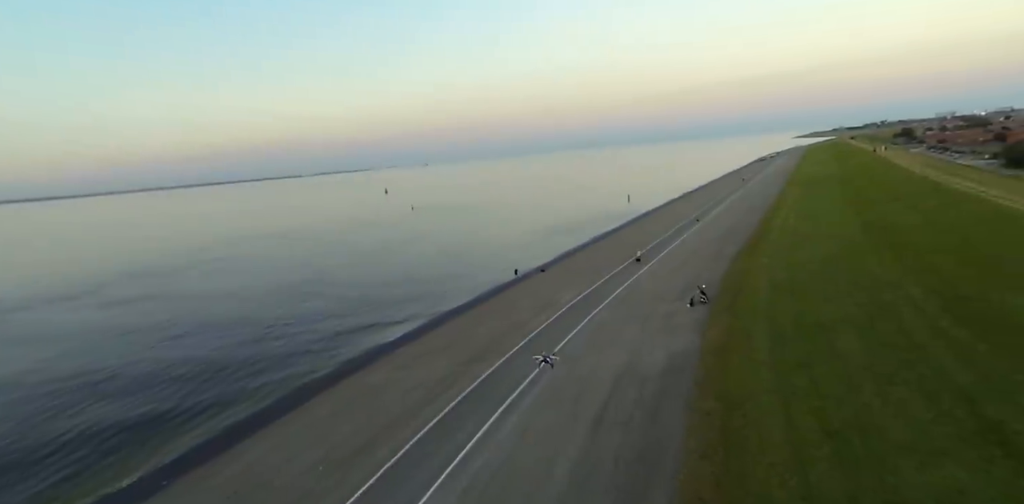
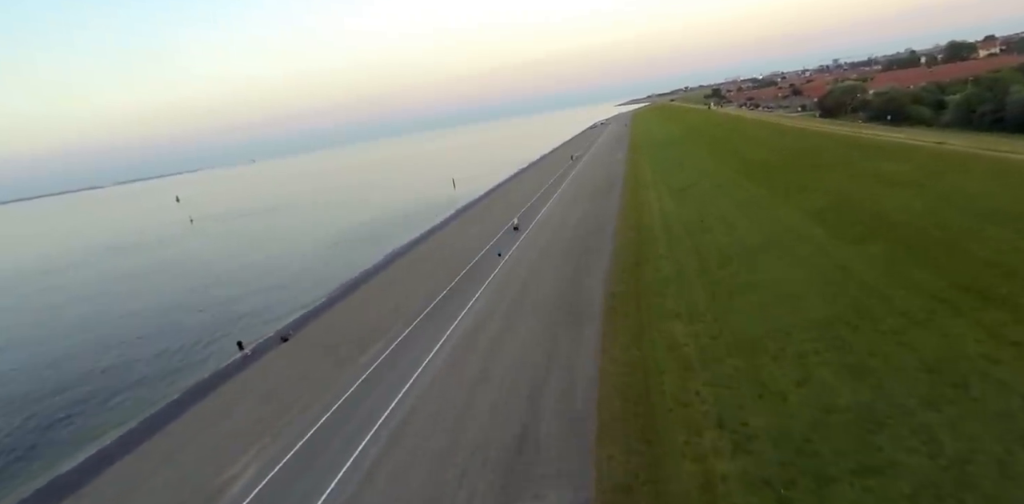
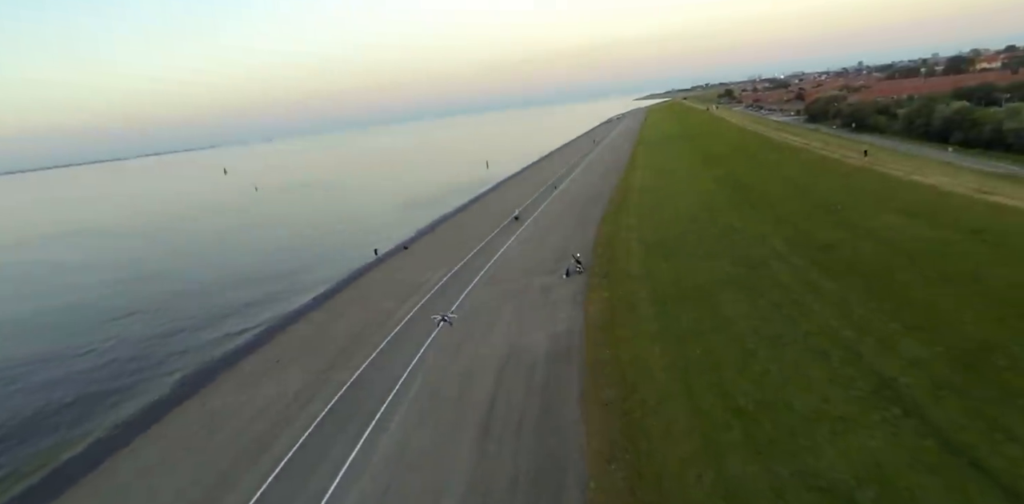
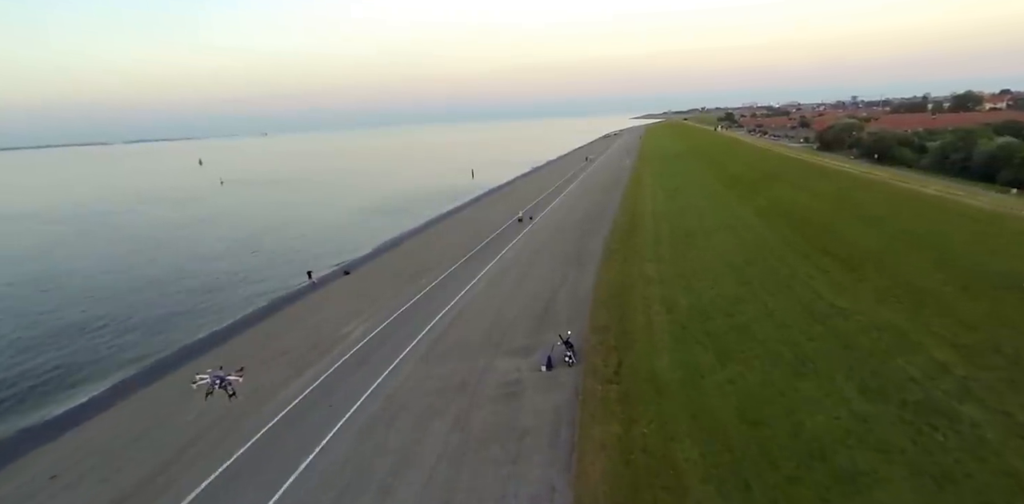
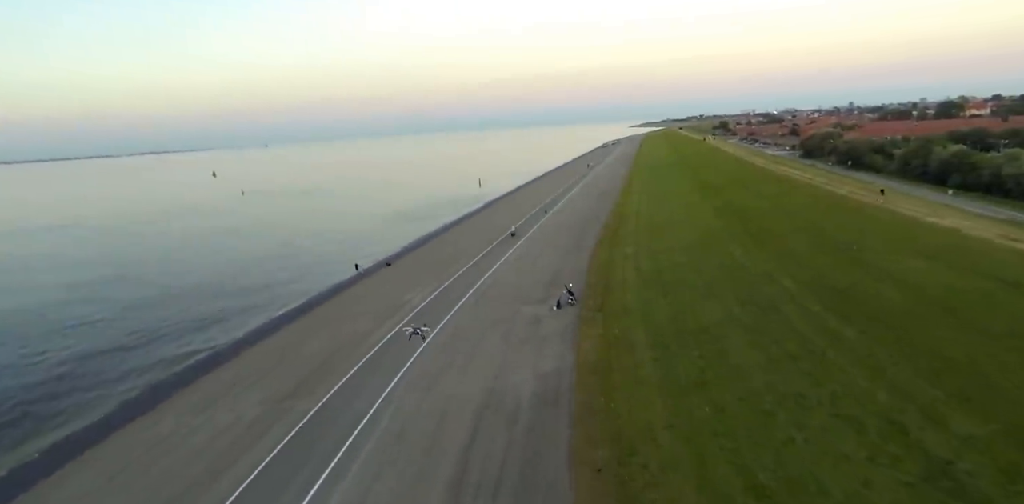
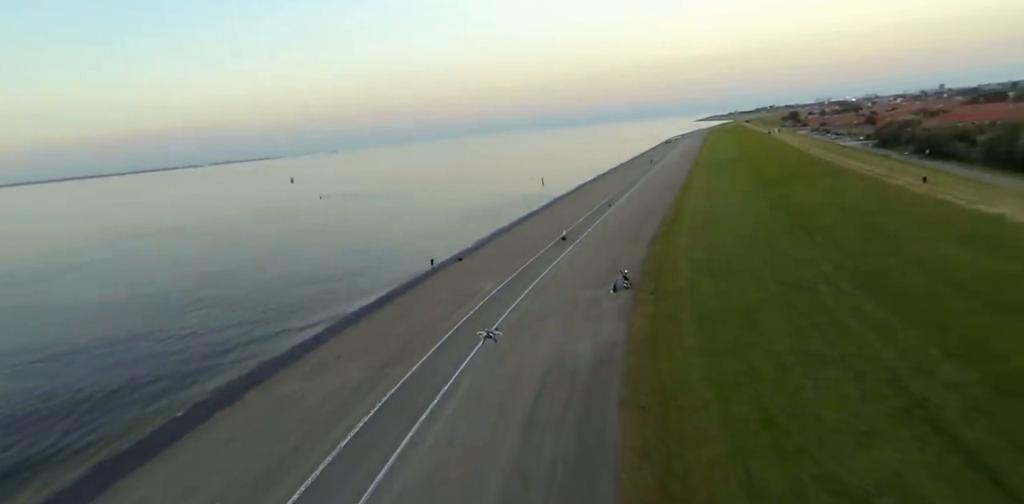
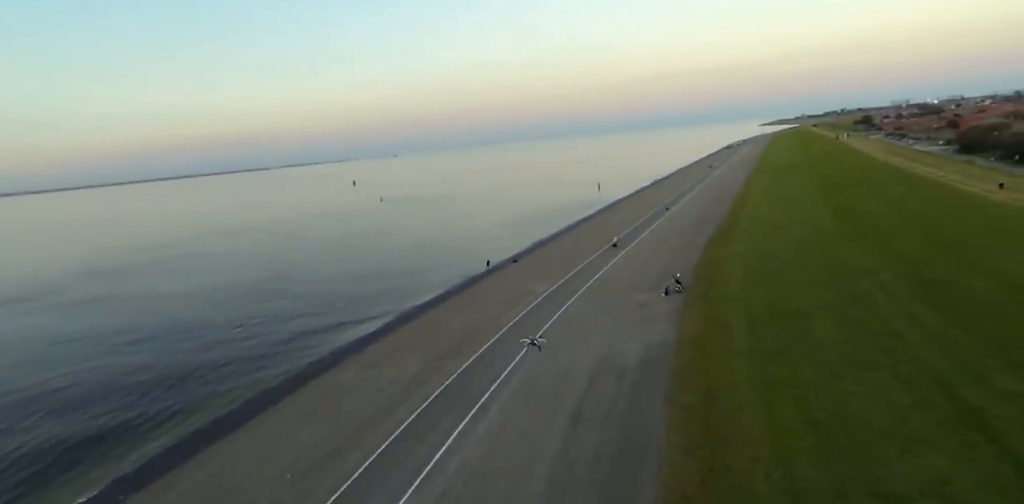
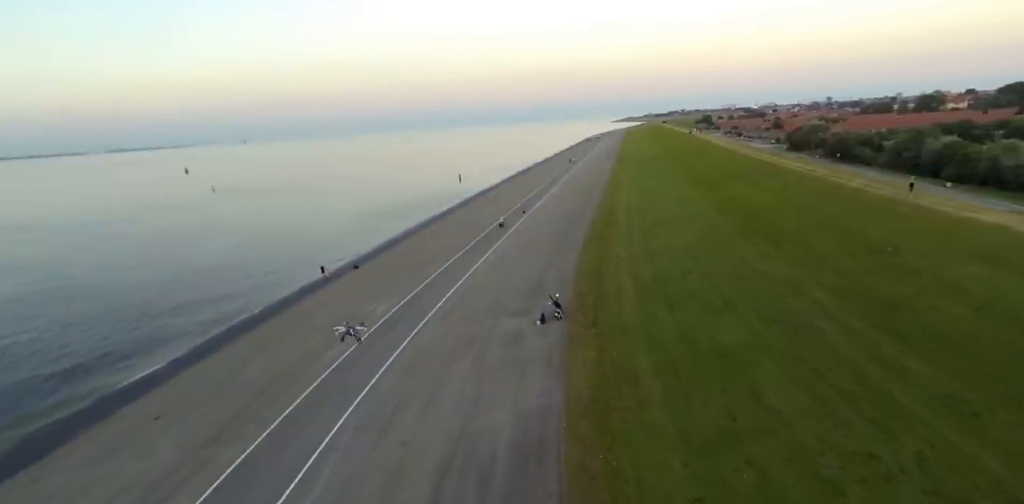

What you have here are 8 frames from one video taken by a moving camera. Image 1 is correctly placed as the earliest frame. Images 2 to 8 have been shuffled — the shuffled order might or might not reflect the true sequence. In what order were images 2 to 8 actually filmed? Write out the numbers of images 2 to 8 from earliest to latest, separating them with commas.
7, 6, 3, 5, 8, 4, 2
